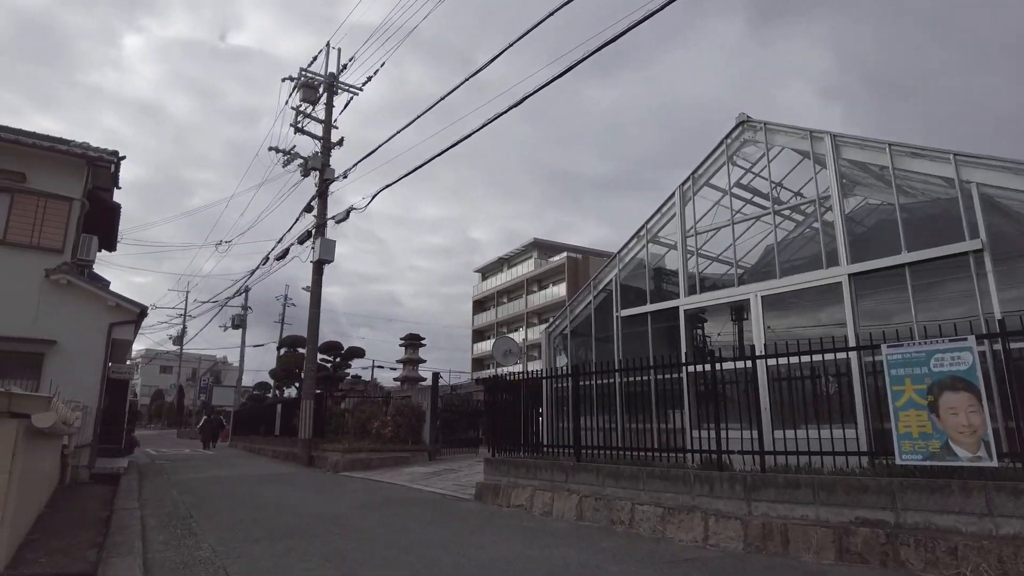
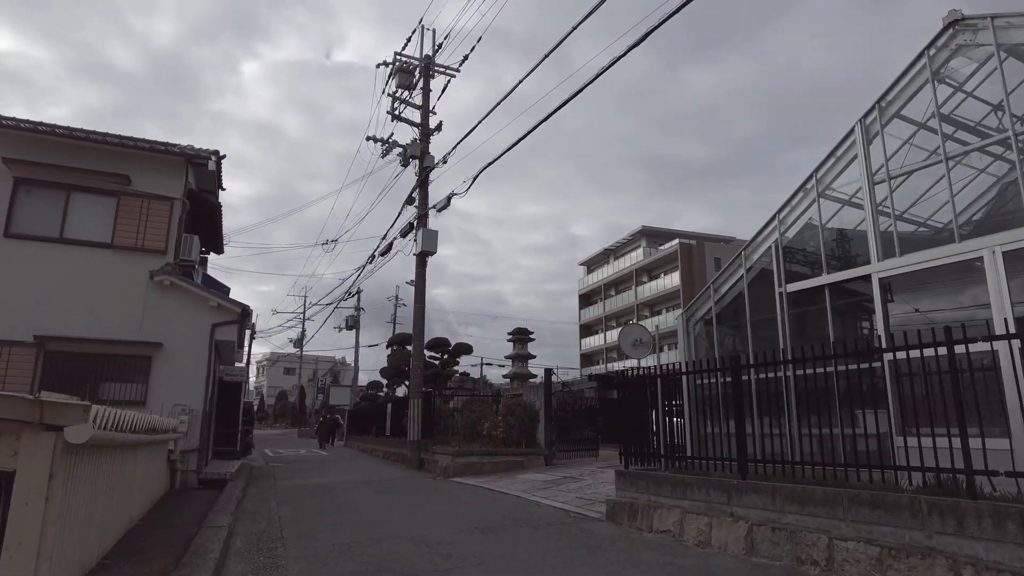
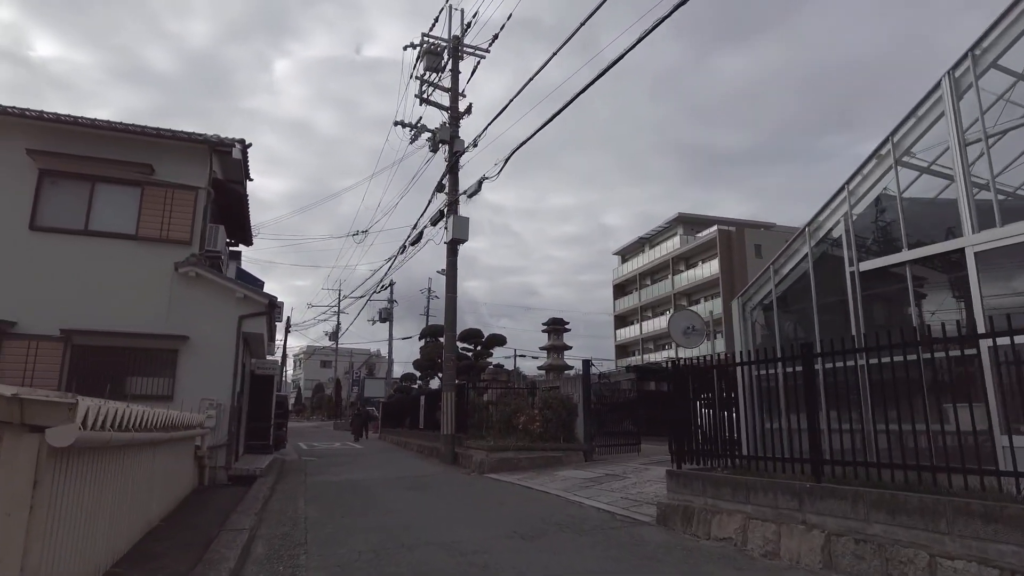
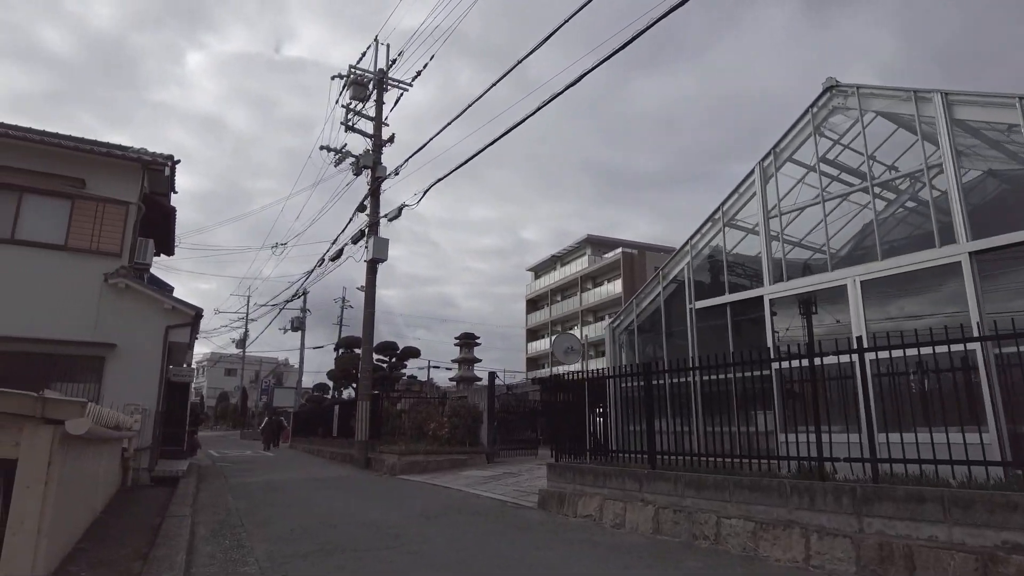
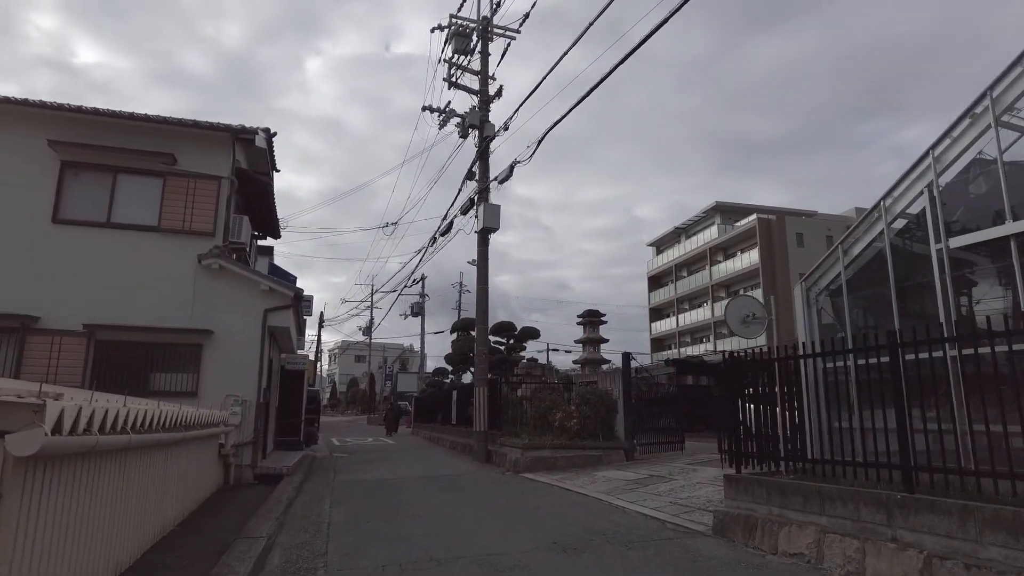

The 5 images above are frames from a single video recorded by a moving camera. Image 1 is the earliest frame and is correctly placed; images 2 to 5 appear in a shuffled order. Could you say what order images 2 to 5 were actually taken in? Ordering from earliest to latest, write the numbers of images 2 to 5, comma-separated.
4, 2, 3, 5
